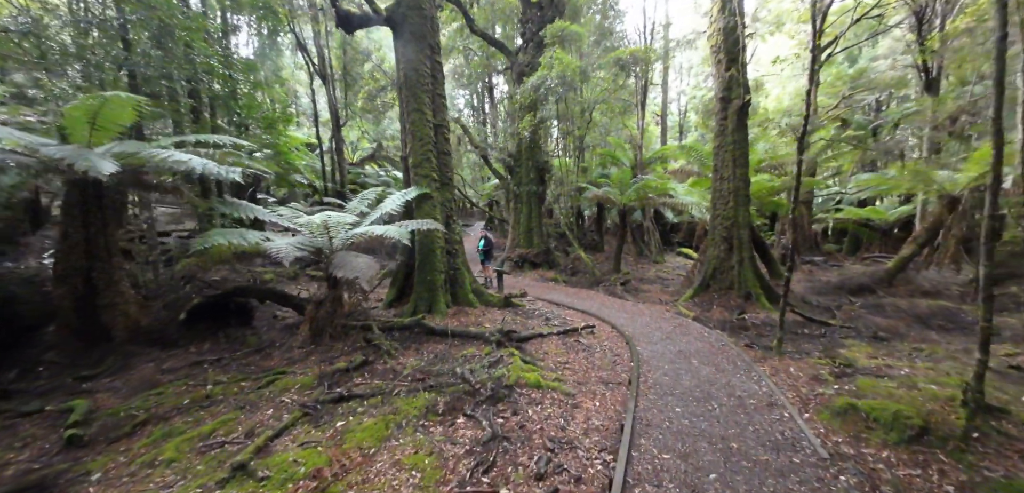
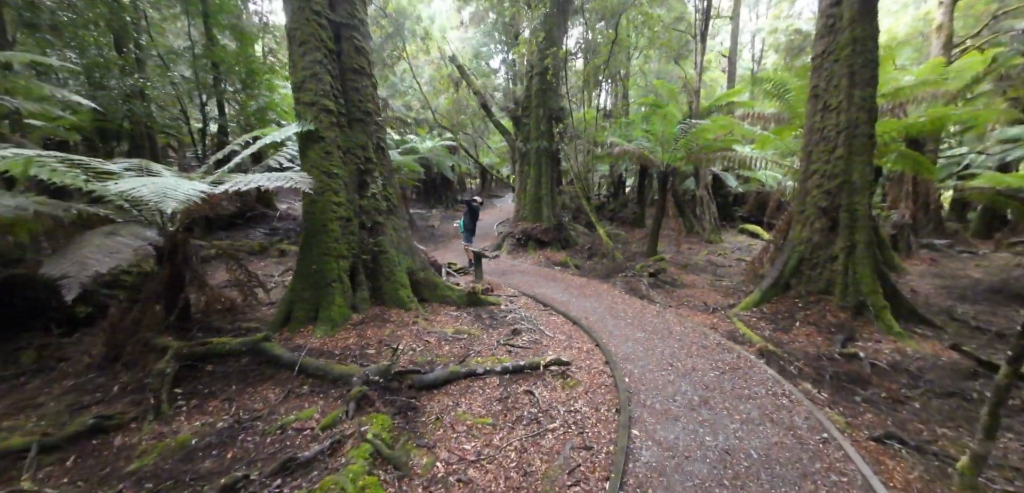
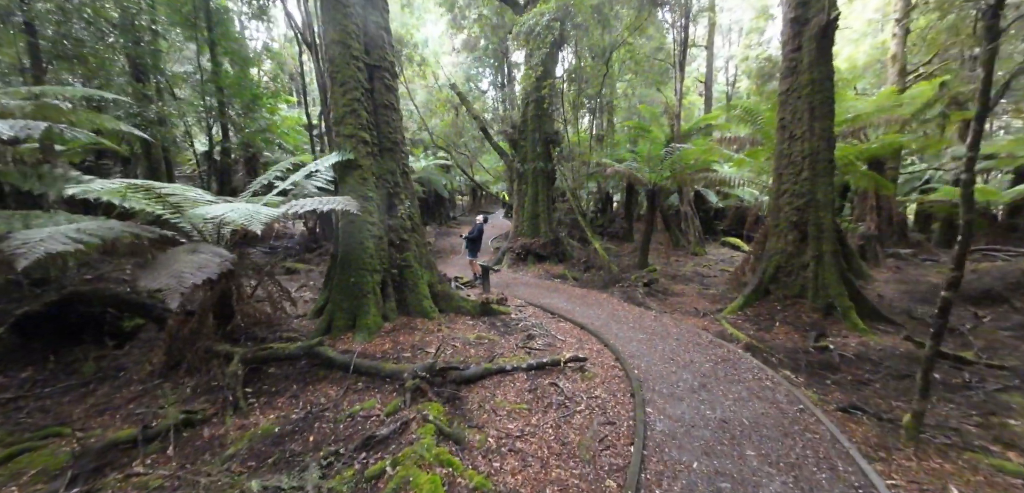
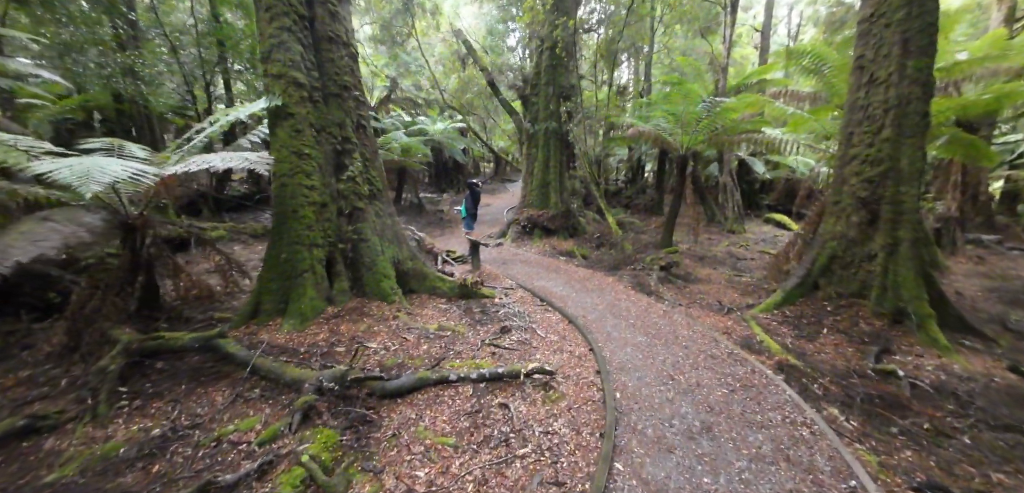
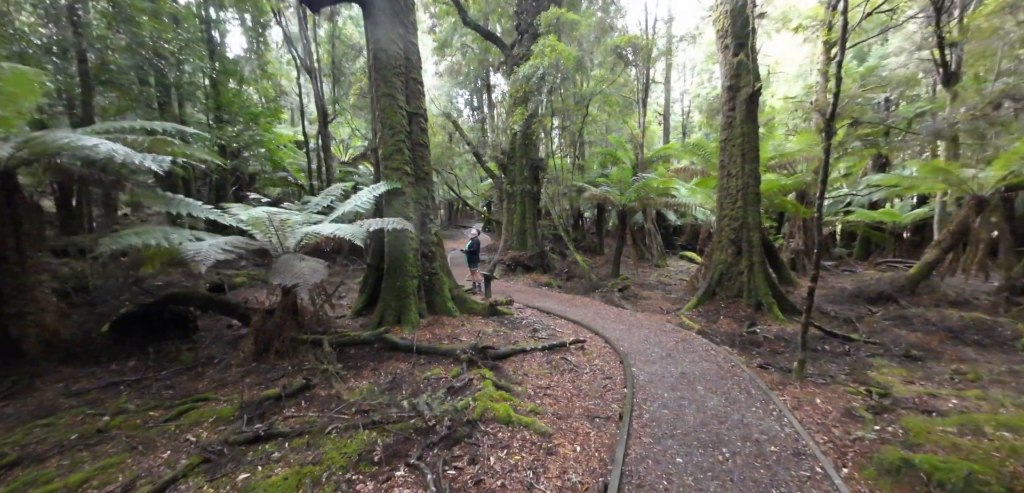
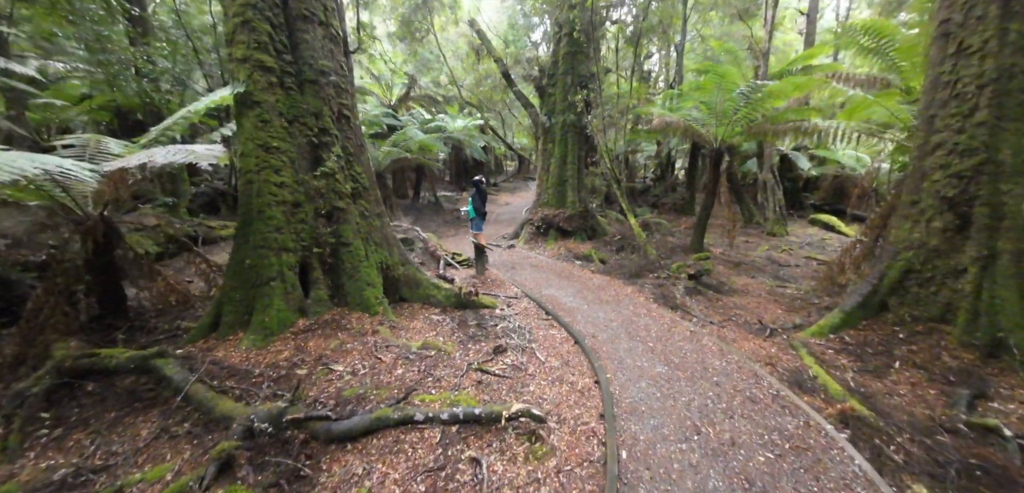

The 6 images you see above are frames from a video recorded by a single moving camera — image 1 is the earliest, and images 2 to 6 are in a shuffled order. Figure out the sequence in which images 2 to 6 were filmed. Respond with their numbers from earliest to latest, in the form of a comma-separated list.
5, 3, 2, 4, 6
